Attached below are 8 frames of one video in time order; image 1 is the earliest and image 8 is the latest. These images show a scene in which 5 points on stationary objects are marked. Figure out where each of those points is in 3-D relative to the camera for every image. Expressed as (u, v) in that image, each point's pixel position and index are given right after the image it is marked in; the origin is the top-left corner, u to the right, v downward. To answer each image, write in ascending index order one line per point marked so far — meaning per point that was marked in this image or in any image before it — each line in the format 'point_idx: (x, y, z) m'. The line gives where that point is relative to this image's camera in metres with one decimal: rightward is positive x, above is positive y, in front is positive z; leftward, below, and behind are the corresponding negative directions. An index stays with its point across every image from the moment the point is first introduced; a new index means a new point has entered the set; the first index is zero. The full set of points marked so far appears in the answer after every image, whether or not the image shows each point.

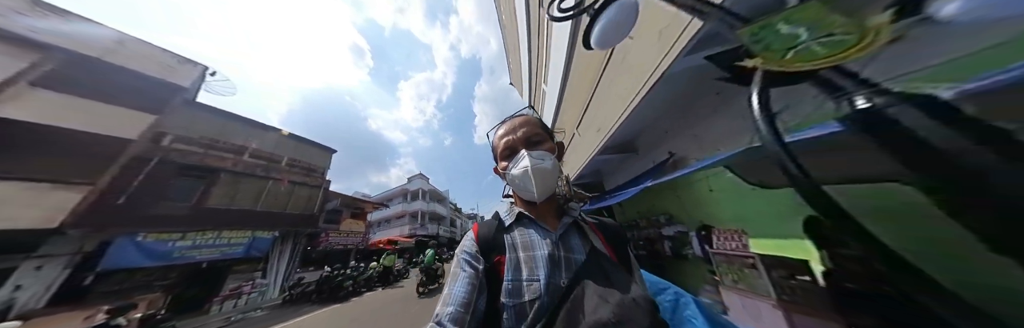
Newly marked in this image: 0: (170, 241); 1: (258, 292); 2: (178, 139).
0: (-13.5, -3.1, +6.2) m
1: (-12.5, -6.3, +7.7) m
2: (-15.0, +1.2, +7.0) m
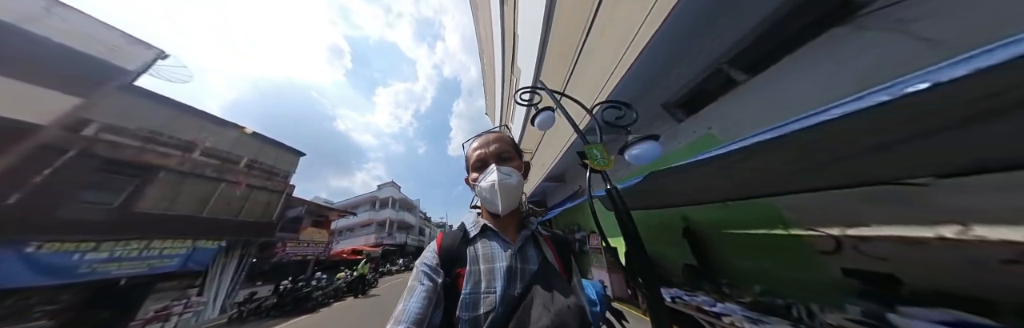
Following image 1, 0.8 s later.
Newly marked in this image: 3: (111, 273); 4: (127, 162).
0: (-14.3, -2.9, +5.1) m
1: (-13.4, -6.2, +6.6) m
2: (-15.6, +1.3, +6.0) m
3: (-13.9, -3.8, +5.4) m
4: (-15.4, +0.1, +6.3) m
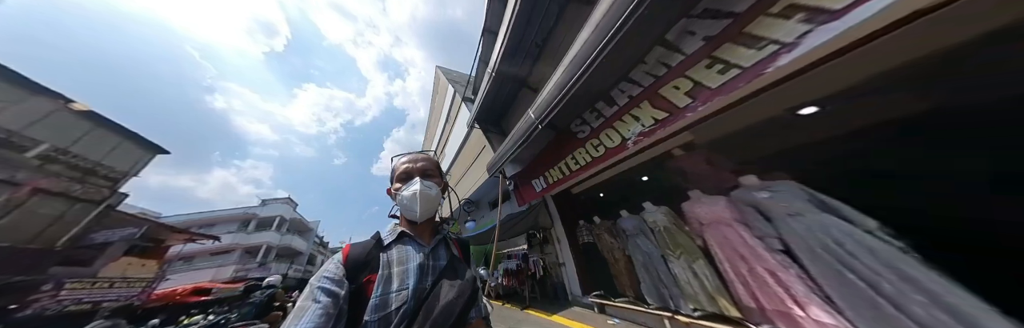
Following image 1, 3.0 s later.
0: (-15.9, -1.8, +1.5) m
1: (-15.8, -5.4, +2.6) m
2: (-17.0, +2.4, +2.7) m
3: (-15.7, -2.8, +1.8) m
4: (-17.0, +1.1, +2.8) m
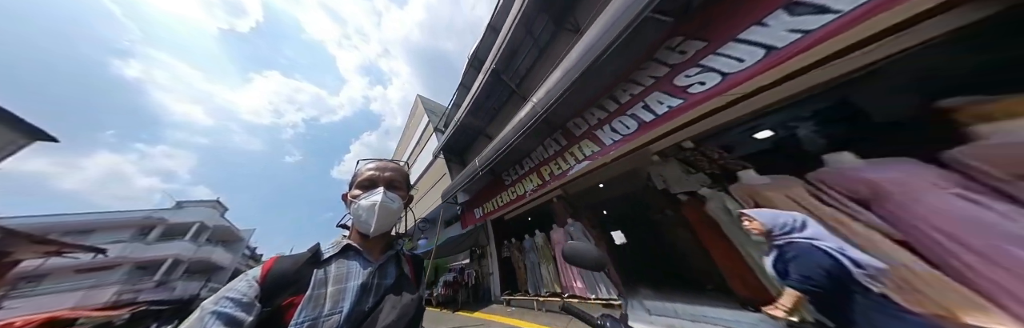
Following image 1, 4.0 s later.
0: (-16.3, -1.0, -0.2) m
1: (-16.5, -4.6, +0.6) m
2: (-17.2, +3.2, +1.1) m
3: (-16.2, -2.0, 0.0) m
4: (-17.4, +1.9, +1.1) m
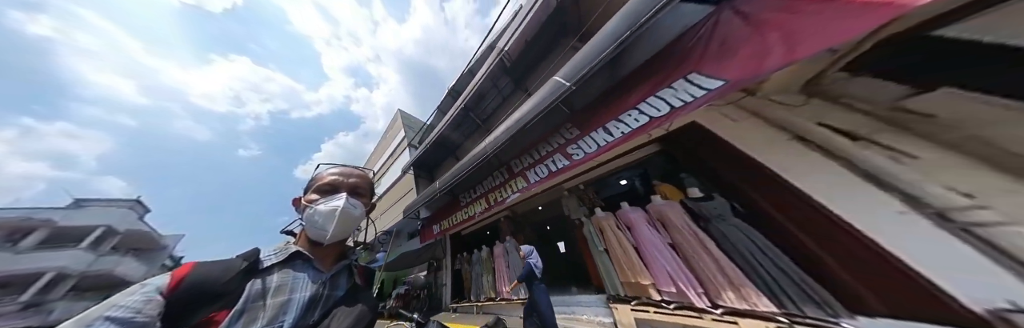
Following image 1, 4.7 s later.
0: (-16.4, -0.1, -1.5) m
1: (-17.0, -3.7, -0.9) m
2: (-17.3, +4.1, +0.1) m
3: (-16.4, -1.0, -1.3) m
4: (-17.5, +2.8, 0.0) m
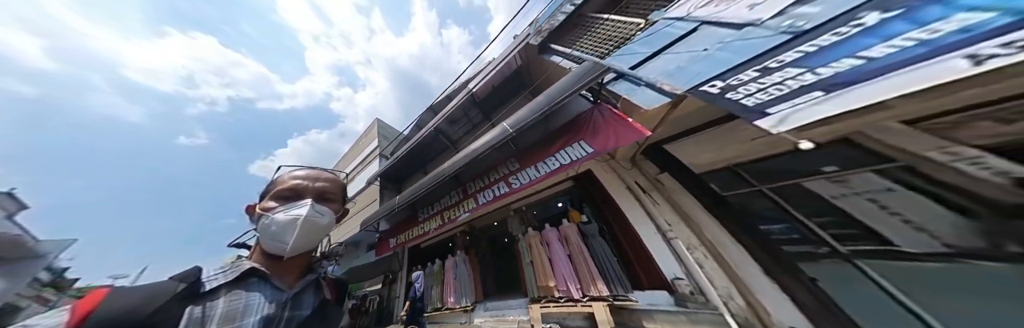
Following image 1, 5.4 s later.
0: (-16.4, +1.3, -2.7) m
1: (-17.3, -2.3, -2.6) m
2: (-17.1, +5.3, -0.8) m
3: (-16.5, +0.3, -2.6) m
4: (-17.4, +4.1, -1.0) m
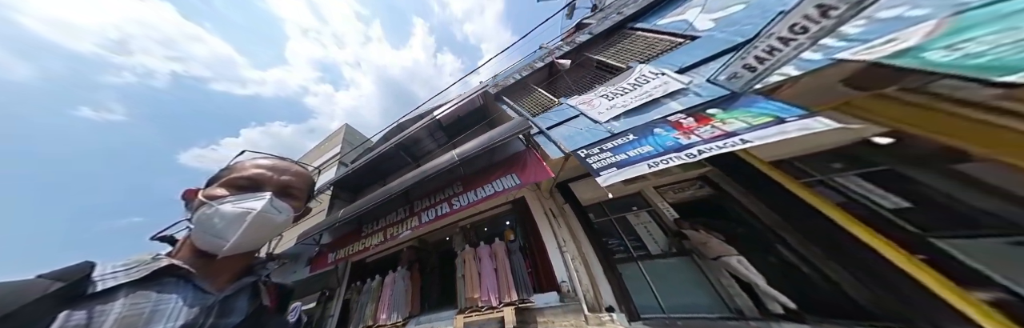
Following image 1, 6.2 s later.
0: (-16.0, +3.4, -4.0) m
1: (-17.2, -0.1, -4.5) m
2: (-16.5, +7.2, -1.7) m
3: (-16.2, +2.4, -4.1) m
4: (-16.9, +6.1, -2.1) m
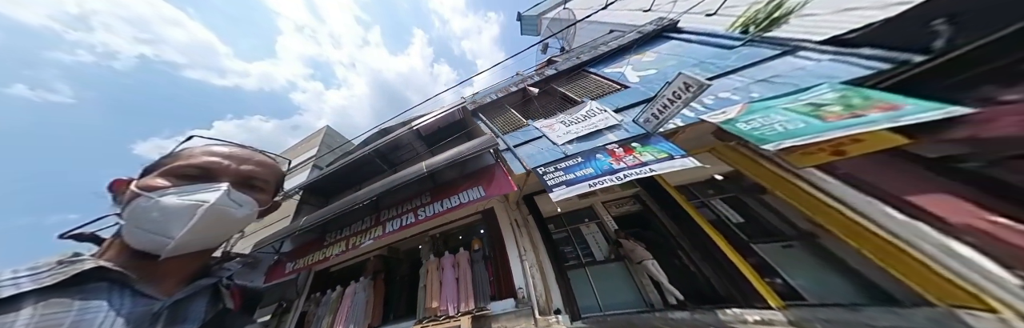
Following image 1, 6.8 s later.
0: (-15.7, +4.4, -4.5) m
1: (-17.1, +1.0, -5.2) m
2: (-16.2, +8.1, -2.0) m
3: (-15.9, +3.5, -4.7) m
4: (-16.6, +7.0, -2.5) m
